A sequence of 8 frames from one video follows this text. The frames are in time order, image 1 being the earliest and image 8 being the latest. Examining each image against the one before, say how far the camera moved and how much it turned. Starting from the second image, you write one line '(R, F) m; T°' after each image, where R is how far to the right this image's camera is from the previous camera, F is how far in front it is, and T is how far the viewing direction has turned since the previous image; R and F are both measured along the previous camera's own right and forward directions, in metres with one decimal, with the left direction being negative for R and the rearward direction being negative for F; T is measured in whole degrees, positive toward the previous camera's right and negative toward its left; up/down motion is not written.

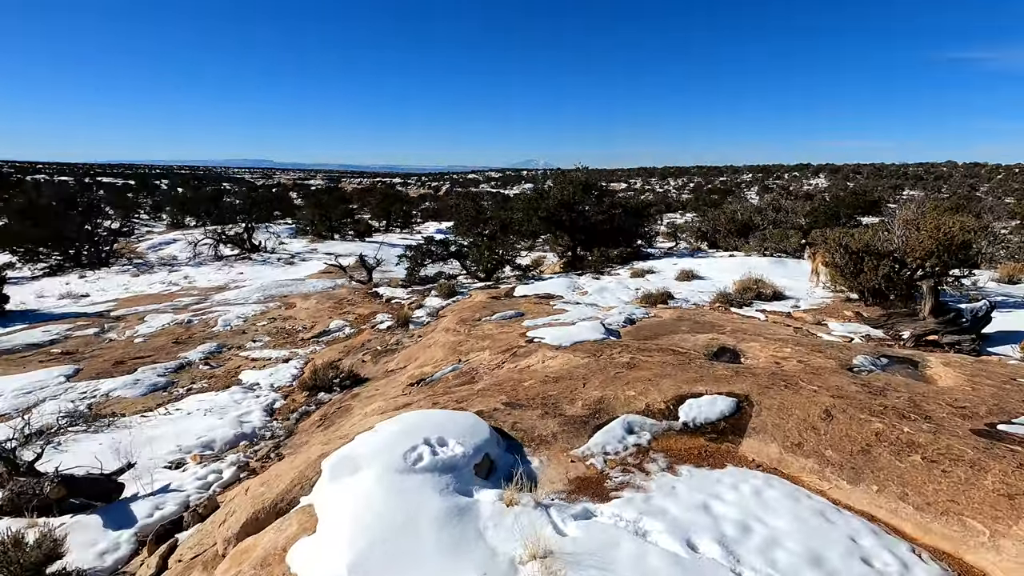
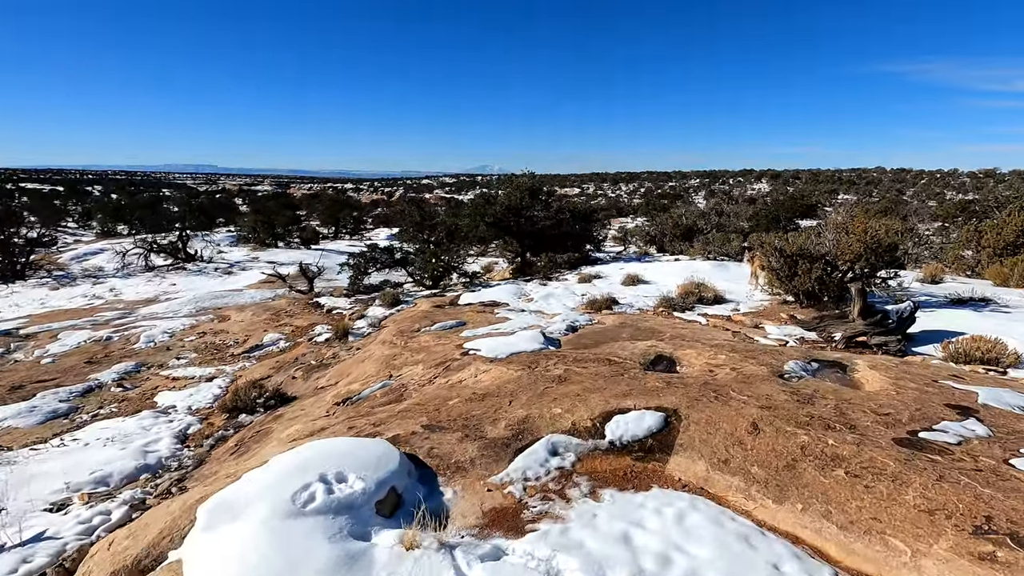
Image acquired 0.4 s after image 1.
(+0.2, +0.2) m; +5°
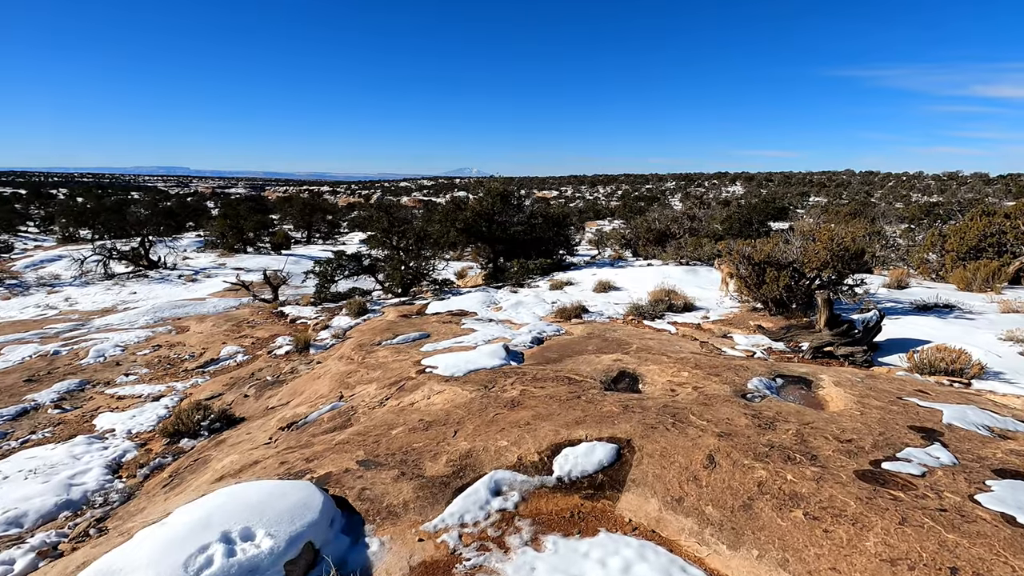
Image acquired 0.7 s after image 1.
(+0.2, +0.2) m; +2°
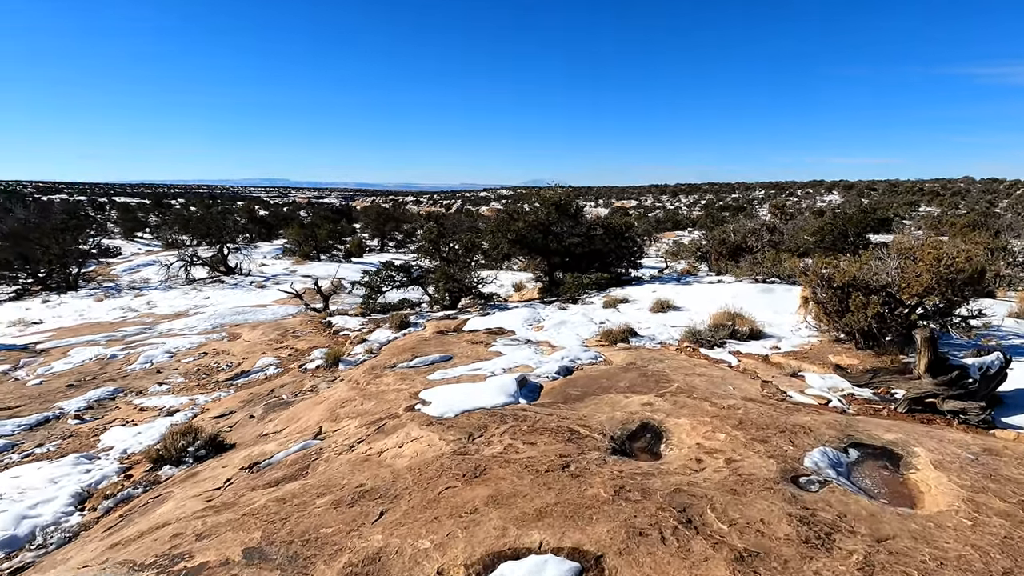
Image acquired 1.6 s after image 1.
(+0.6, +0.9) m; -8°
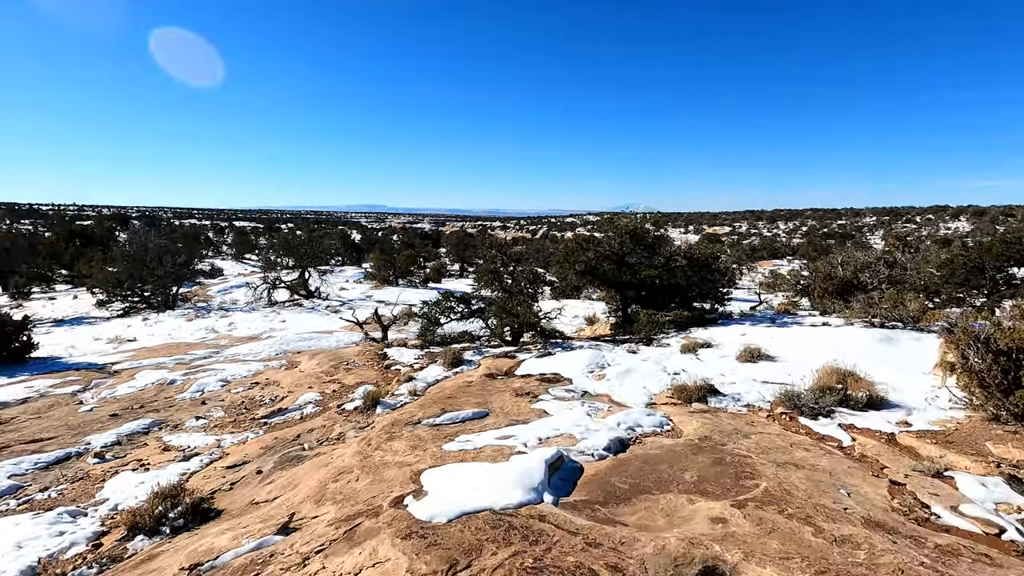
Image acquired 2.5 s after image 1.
(+0.4, +1.1) m; -9°
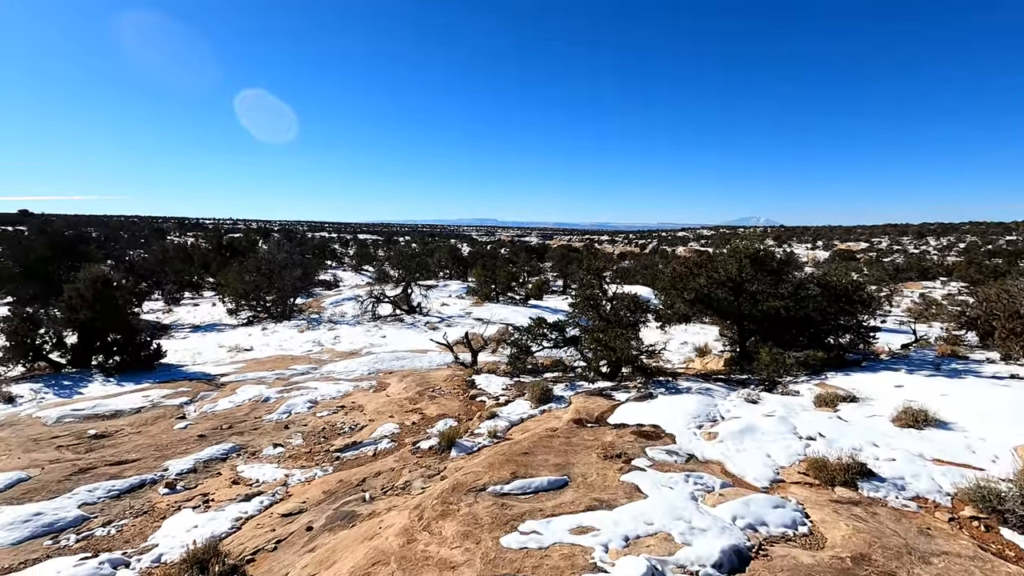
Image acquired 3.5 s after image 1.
(+0.2, +1.0) m; -11°
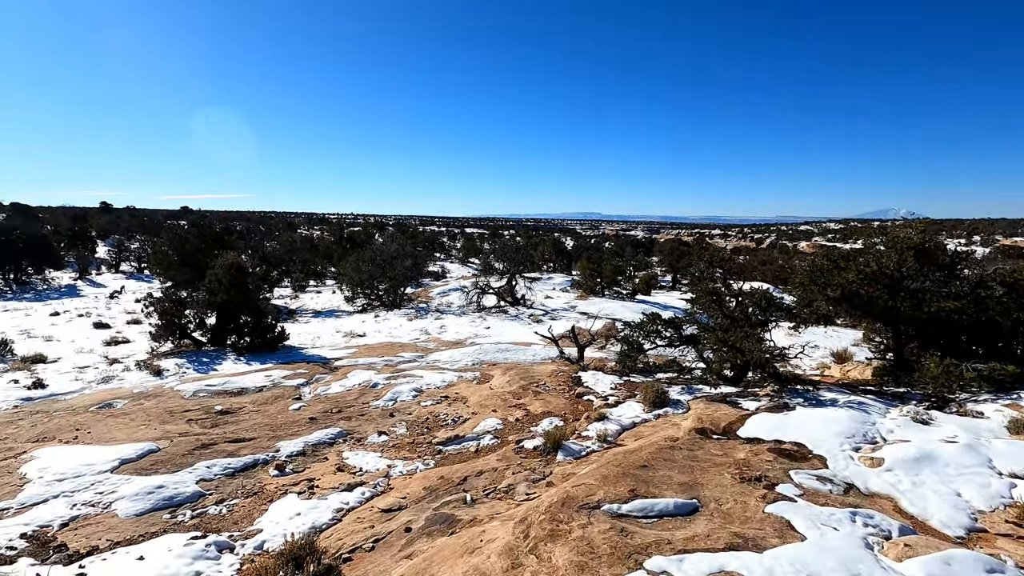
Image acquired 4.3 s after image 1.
(-0.2, +0.6) m; -11°
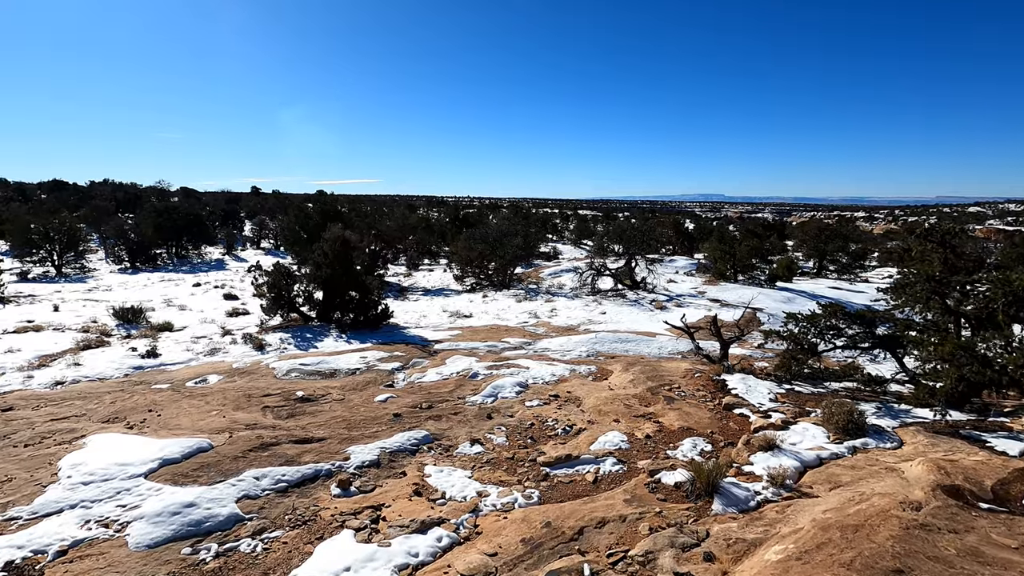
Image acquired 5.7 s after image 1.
(-0.3, +1.9) m; -12°
